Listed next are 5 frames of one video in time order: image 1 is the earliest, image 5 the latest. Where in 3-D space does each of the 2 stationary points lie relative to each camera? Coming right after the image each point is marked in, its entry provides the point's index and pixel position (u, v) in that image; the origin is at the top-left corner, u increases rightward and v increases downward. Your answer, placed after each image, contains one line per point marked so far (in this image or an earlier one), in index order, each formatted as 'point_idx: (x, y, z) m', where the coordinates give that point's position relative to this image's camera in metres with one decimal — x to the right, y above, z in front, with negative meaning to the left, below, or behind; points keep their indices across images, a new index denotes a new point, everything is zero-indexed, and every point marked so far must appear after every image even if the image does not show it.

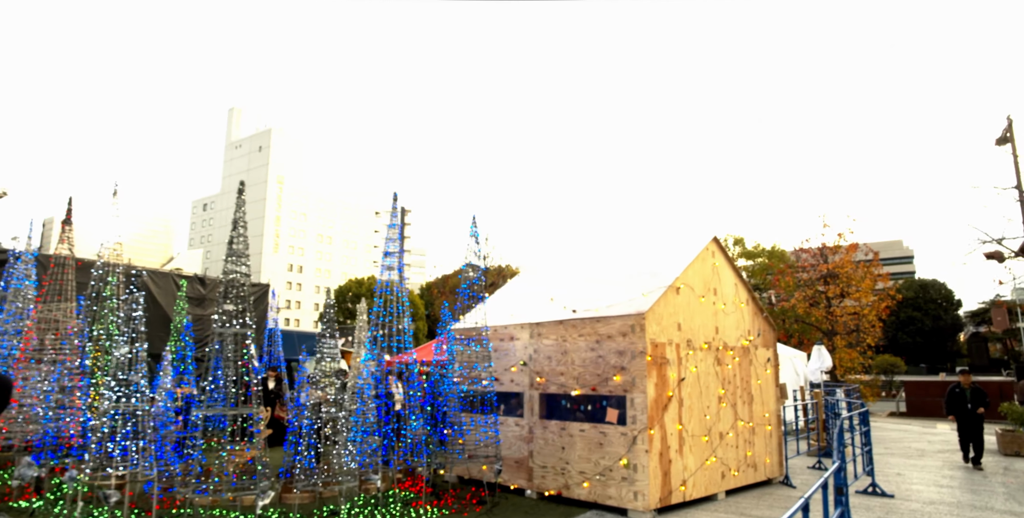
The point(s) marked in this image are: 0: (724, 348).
0: (+3.0, -1.3, +8.5) m
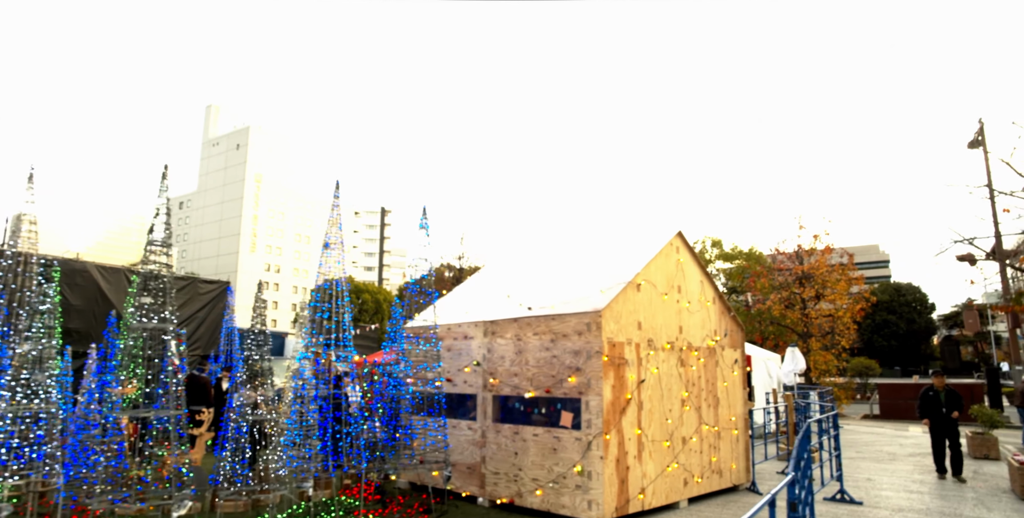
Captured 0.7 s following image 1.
0: (+2.4, -1.2, +8.1) m
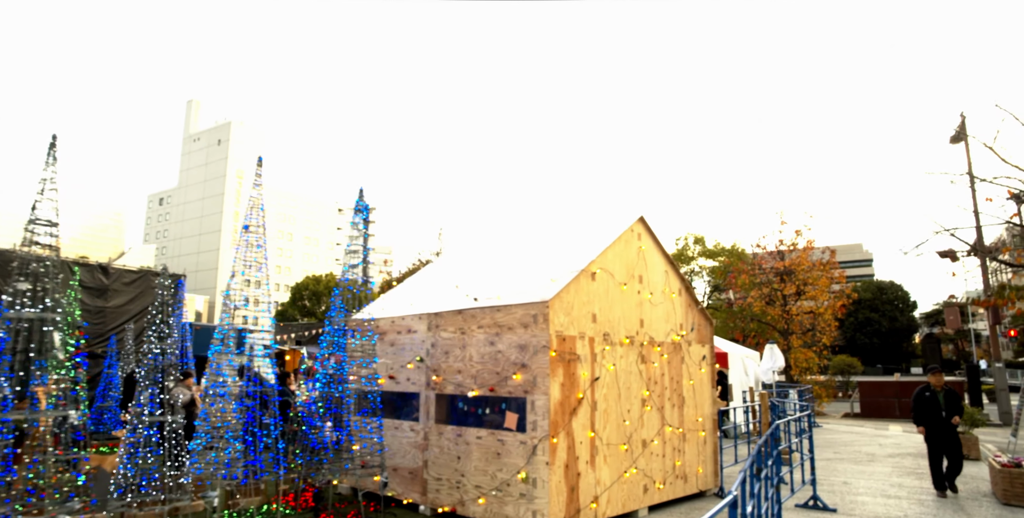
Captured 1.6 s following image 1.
0: (+1.7, -1.1, +7.5) m
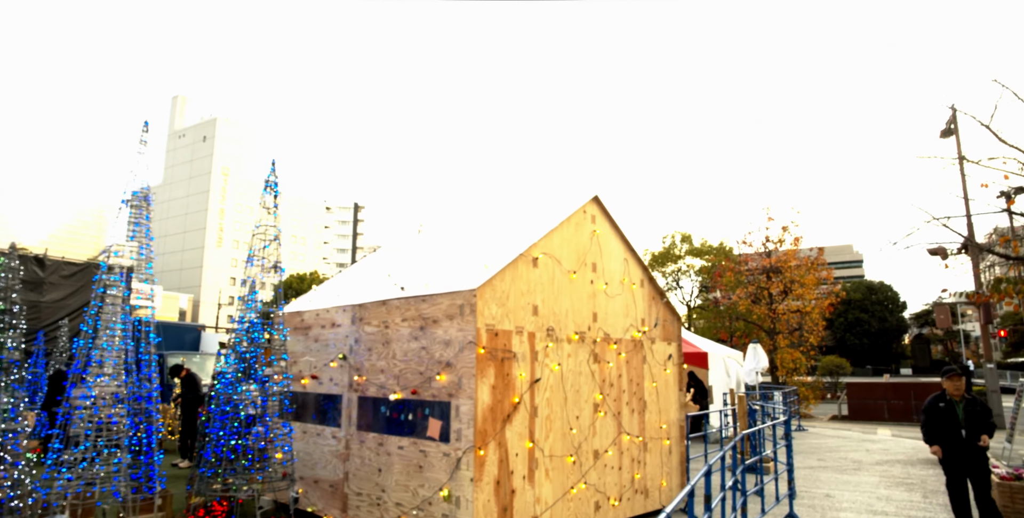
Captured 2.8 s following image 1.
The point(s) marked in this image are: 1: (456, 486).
0: (+1.0, -0.9, +6.6) m
1: (-0.5, -2.0, +5.2) m
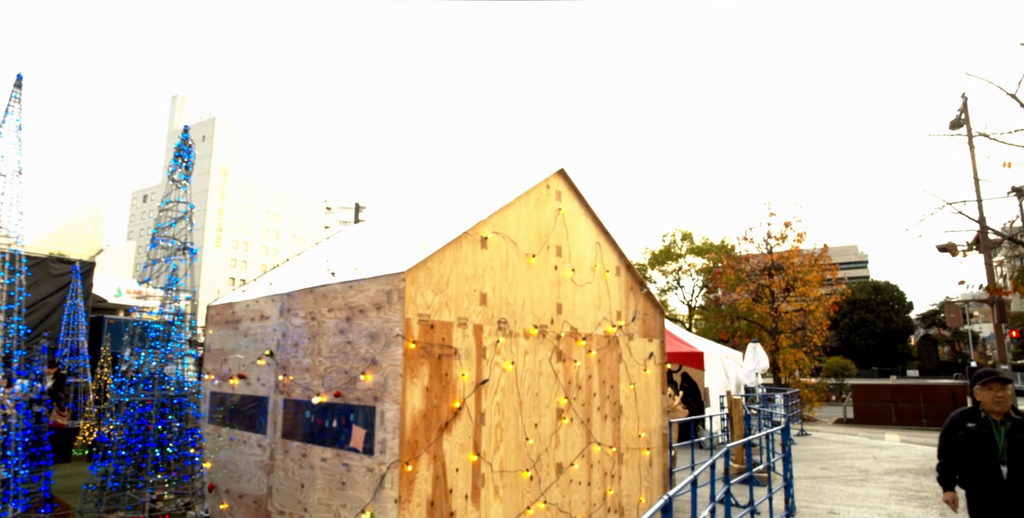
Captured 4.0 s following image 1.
0: (+0.6, -0.7, +5.7) m
1: (-0.9, -1.8, +4.3) m
